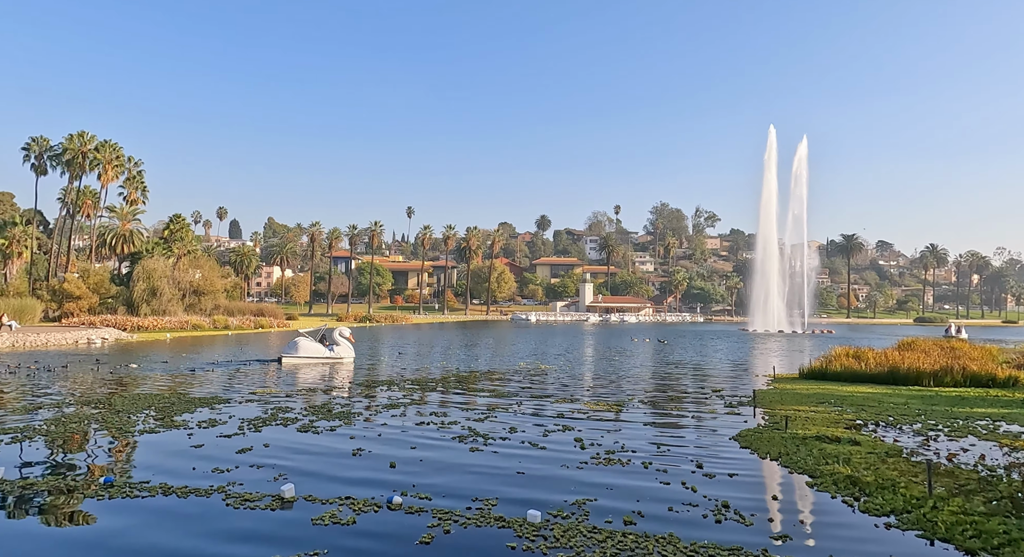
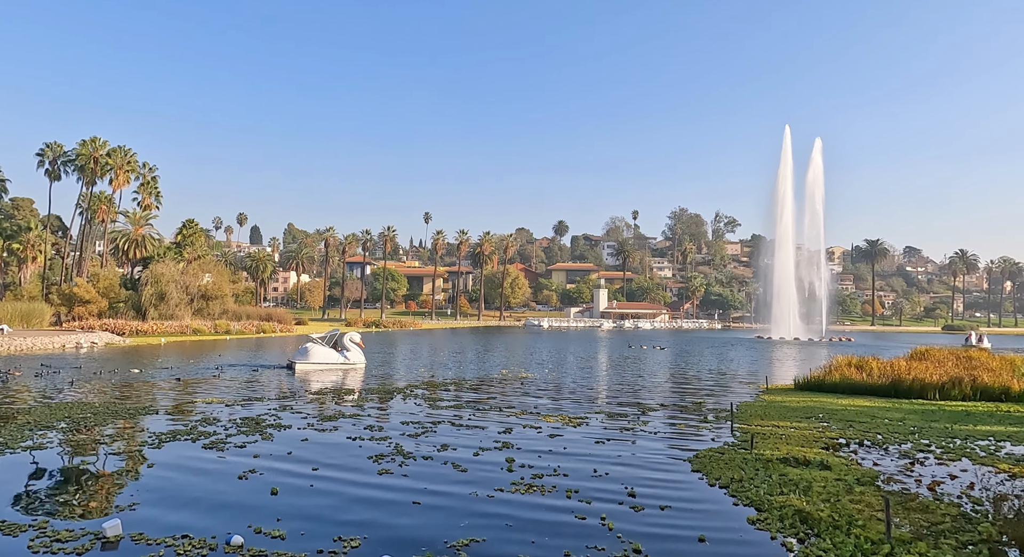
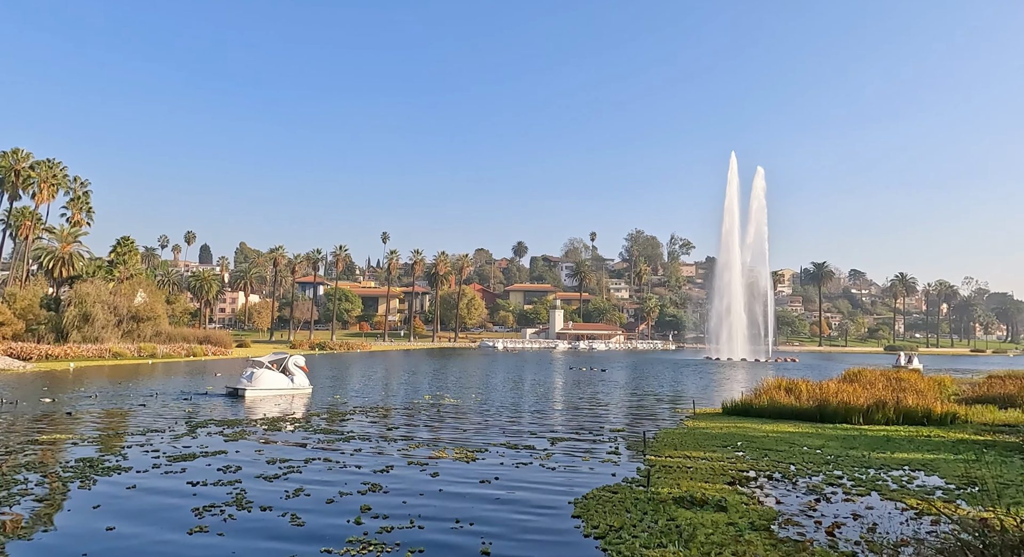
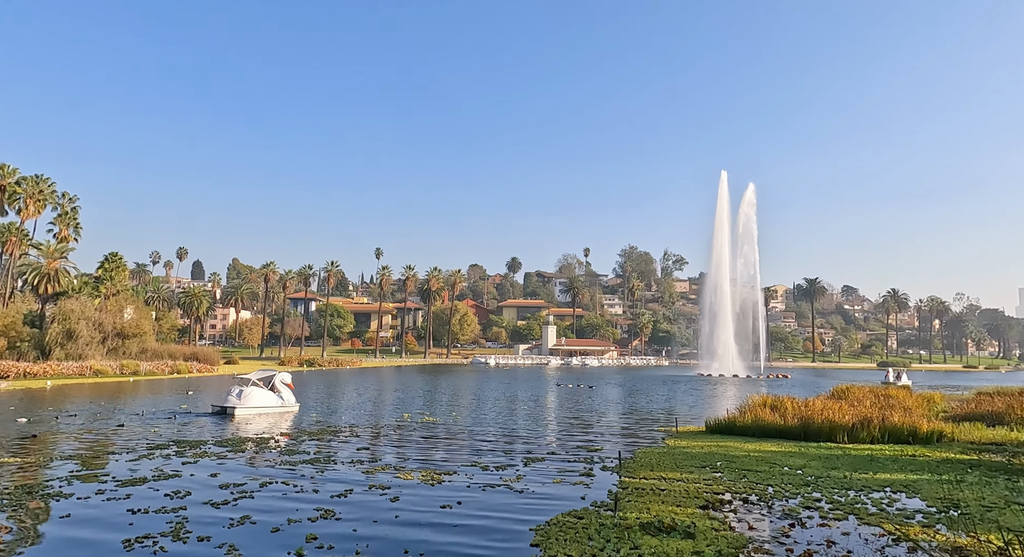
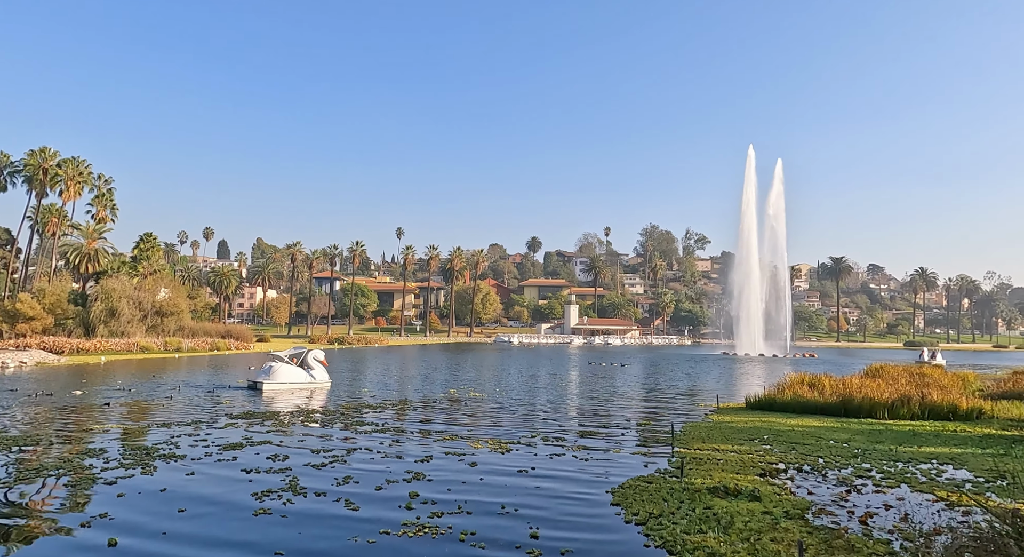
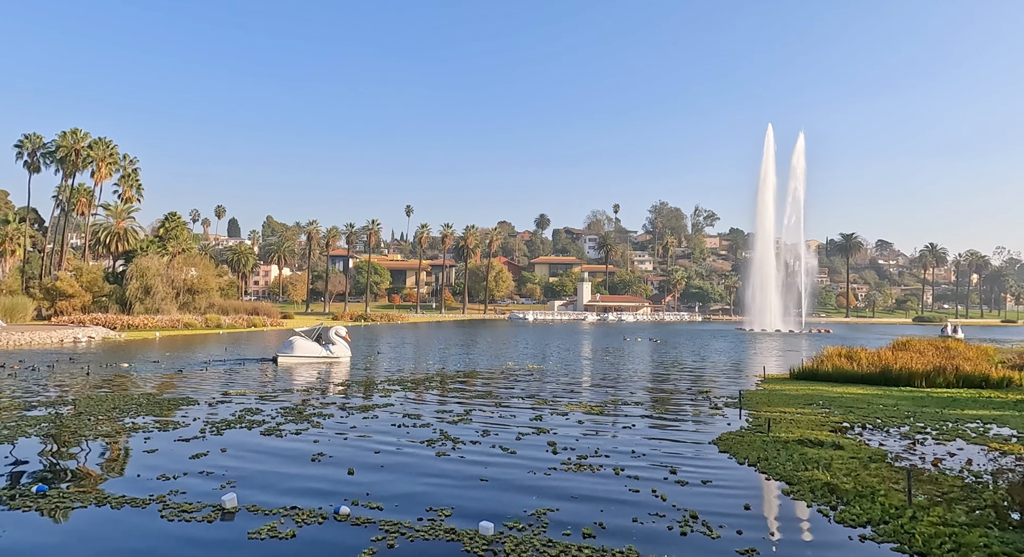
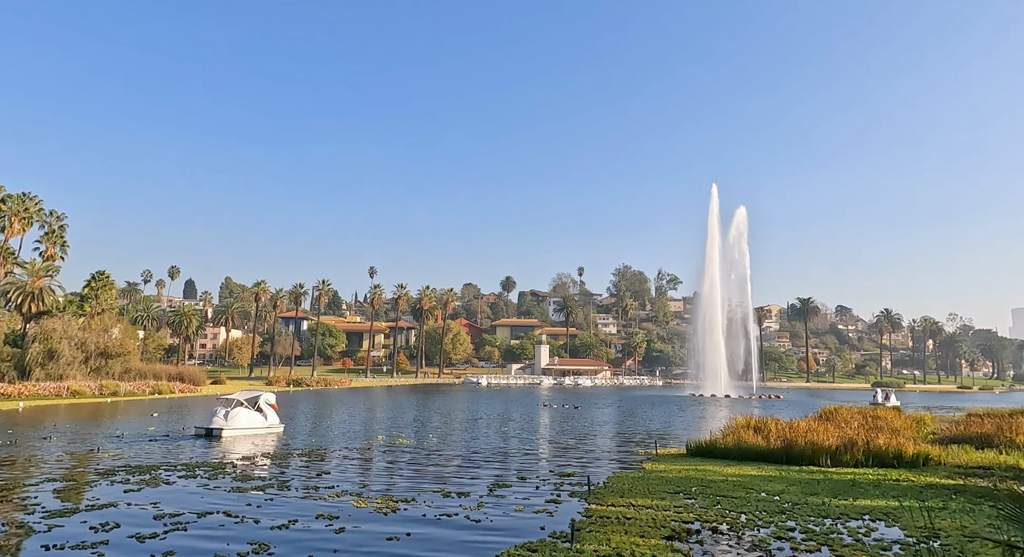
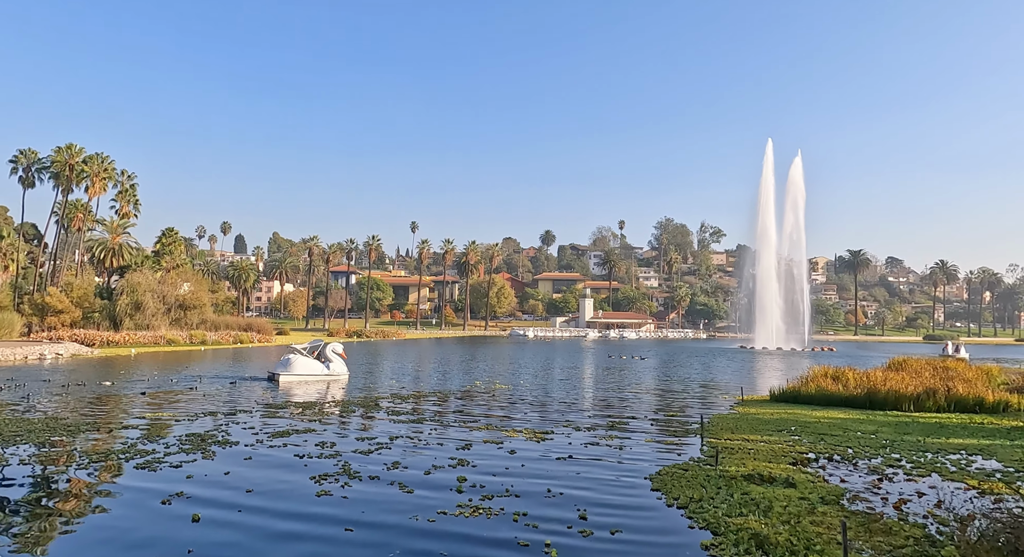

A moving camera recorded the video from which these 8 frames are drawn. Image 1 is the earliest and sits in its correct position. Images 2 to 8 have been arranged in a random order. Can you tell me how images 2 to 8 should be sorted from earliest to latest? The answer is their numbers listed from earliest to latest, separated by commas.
6, 2, 8, 5, 3, 4, 7
